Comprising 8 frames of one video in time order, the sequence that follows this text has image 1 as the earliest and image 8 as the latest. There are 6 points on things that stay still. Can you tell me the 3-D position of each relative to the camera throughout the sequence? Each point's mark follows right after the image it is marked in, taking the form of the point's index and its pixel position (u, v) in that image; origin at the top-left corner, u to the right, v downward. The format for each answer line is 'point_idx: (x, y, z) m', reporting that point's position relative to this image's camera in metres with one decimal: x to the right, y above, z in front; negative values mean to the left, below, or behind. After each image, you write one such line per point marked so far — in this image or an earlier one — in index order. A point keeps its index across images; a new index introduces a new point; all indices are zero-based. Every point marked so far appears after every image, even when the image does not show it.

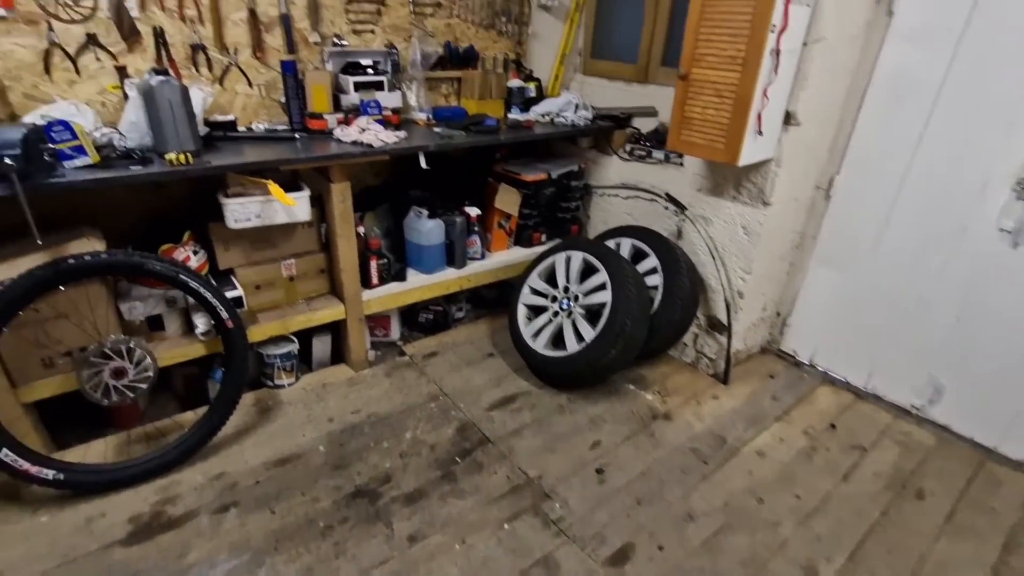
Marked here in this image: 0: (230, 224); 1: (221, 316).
0: (-0.7, +0.2, +1.3) m
1: (-0.7, -0.1, +1.3) m
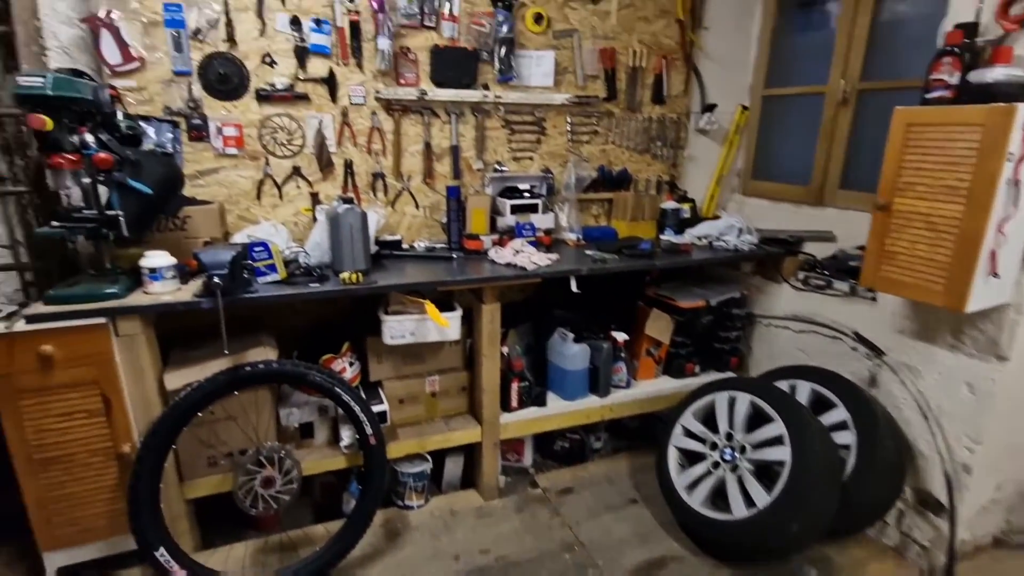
0: (-0.3, -0.1, +1.4) m
1: (-0.4, -0.4, +1.3) m
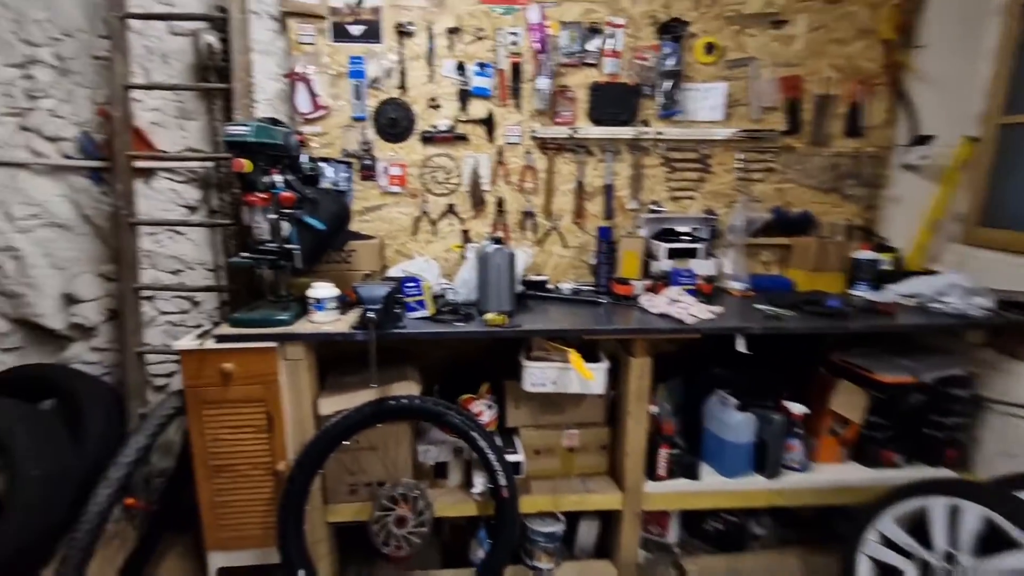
0: (0.0, -0.2, +1.3) m
1: (0.0, -0.5, +1.2) m
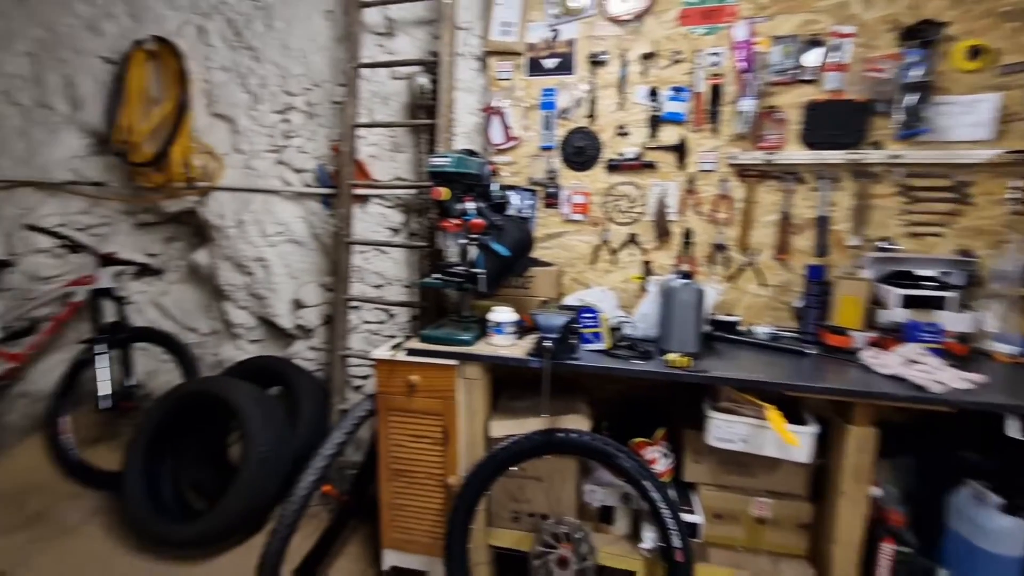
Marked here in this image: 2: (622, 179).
0: (+0.4, -0.3, +1.1) m
1: (+0.4, -0.6, +1.1) m
2: (+0.3, +0.3, +1.6) m
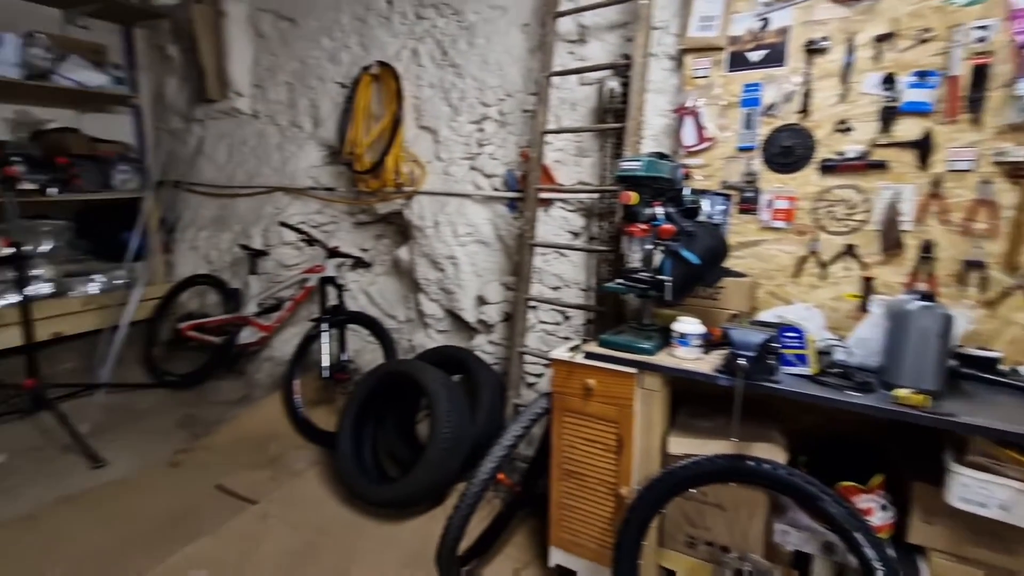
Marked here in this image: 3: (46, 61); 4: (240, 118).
0: (+0.8, -0.4, +0.9) m
1: (+0.7, -0.6, +0.9) m
2: (+0.9, +0.3, +1.4) m
3: (-2.7, +1.3, +2.9) m
4: (-1.7, +1.1, +3.3) m
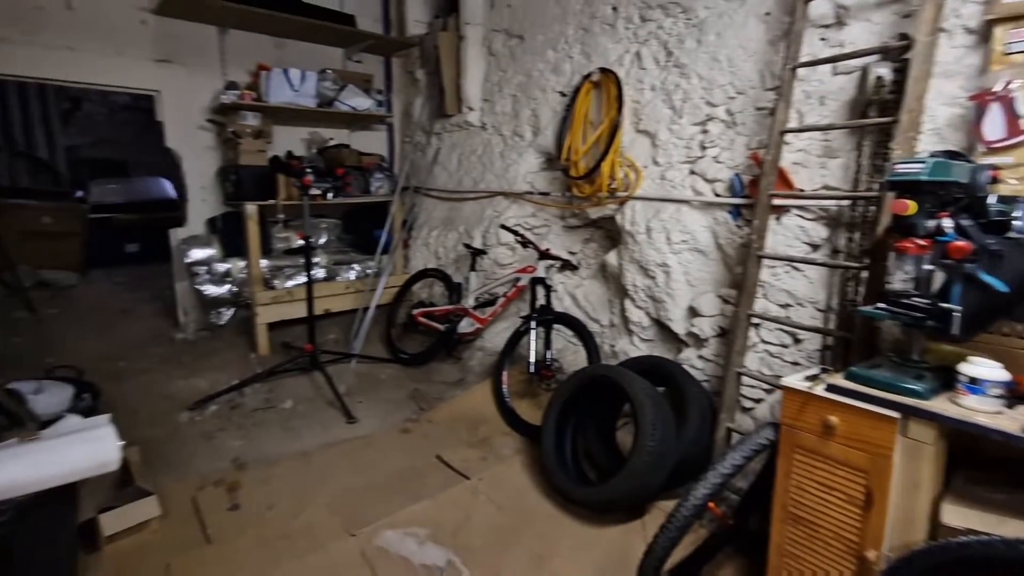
0: (+1.1, -0.5, +0.6) m
1: (+1.0, -0.7, +0.6) m
2: (+1.4, +0.2, +0.9) m
3: (-1.3, +1.4, +3.7) m
4: (-0.3, +1.1, +3.7) m
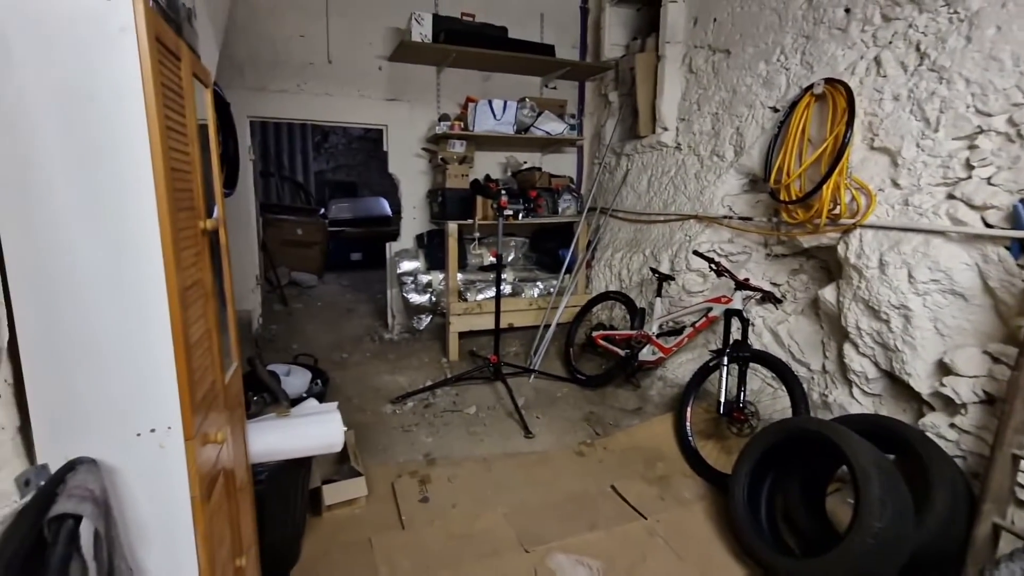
0: (+1.3, -0.6, +0.1) m
1: (+1.2, -0.8, +0.2) m
2: (+1.7, 0.0, +0.4) m
3: (+0.1, +1.3, +3.9) m
4: (+1.0, +0.9, +3.5) m
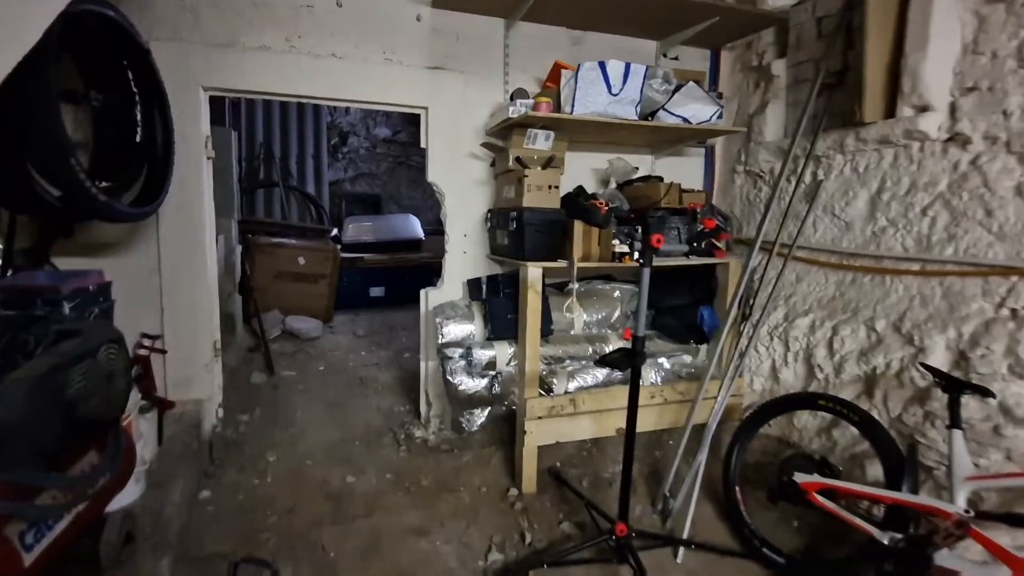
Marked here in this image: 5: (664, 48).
0: (+1.6, -0.9, -1.5) m
1: (+1.5, -1.1, -1.4) m
2: (+2.1, -0.3, -1.2) m
3: (+0.7, +0.9, +2.4) m
4: (+1.6, +0.5, +2.0) m
5: (+0.9, +1.3, +2.9) m
